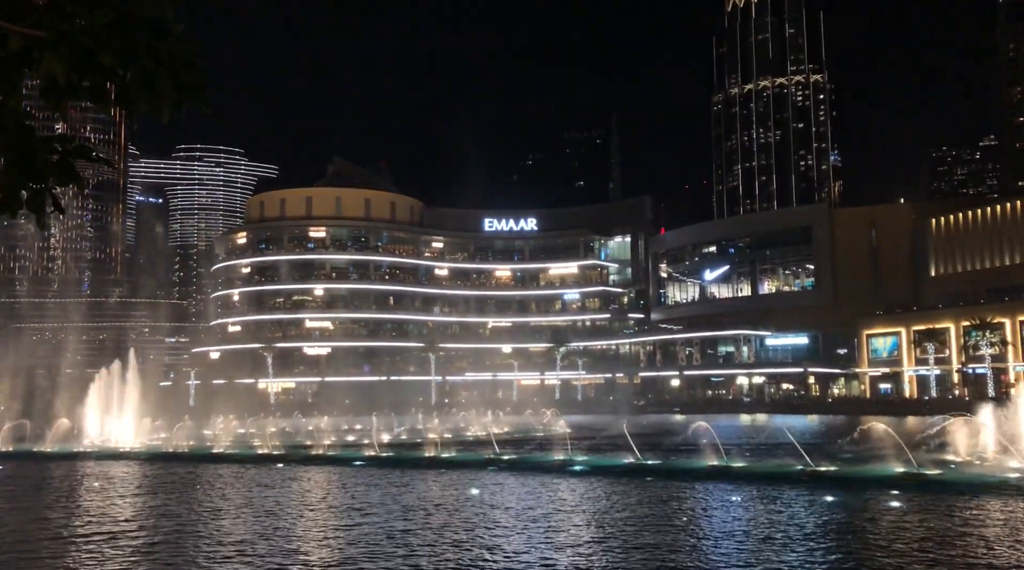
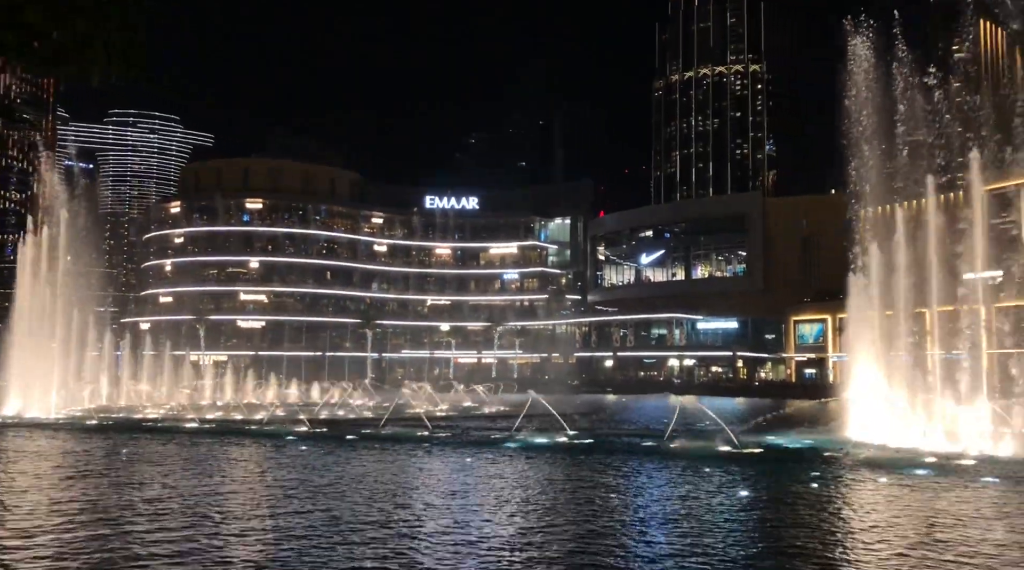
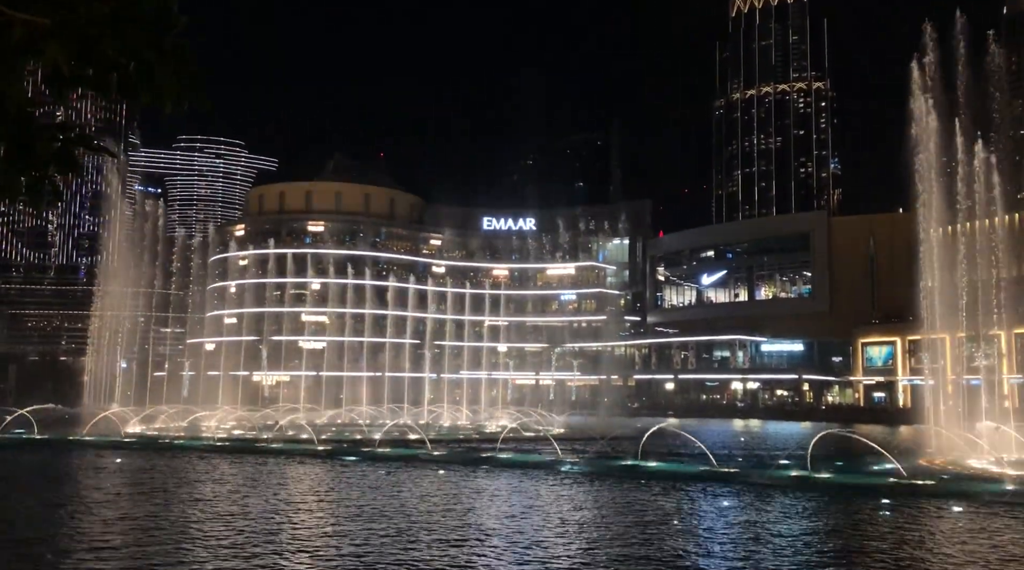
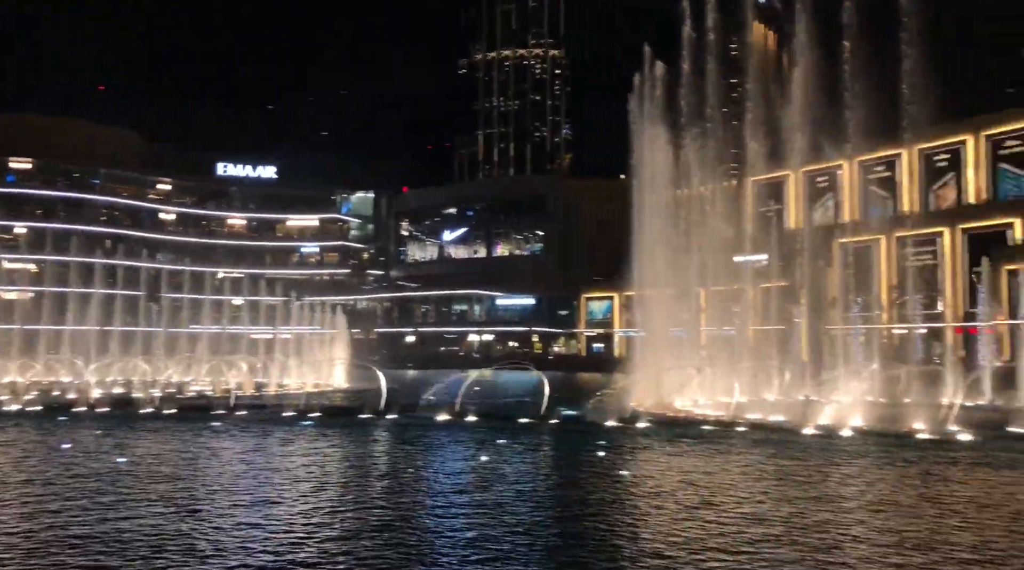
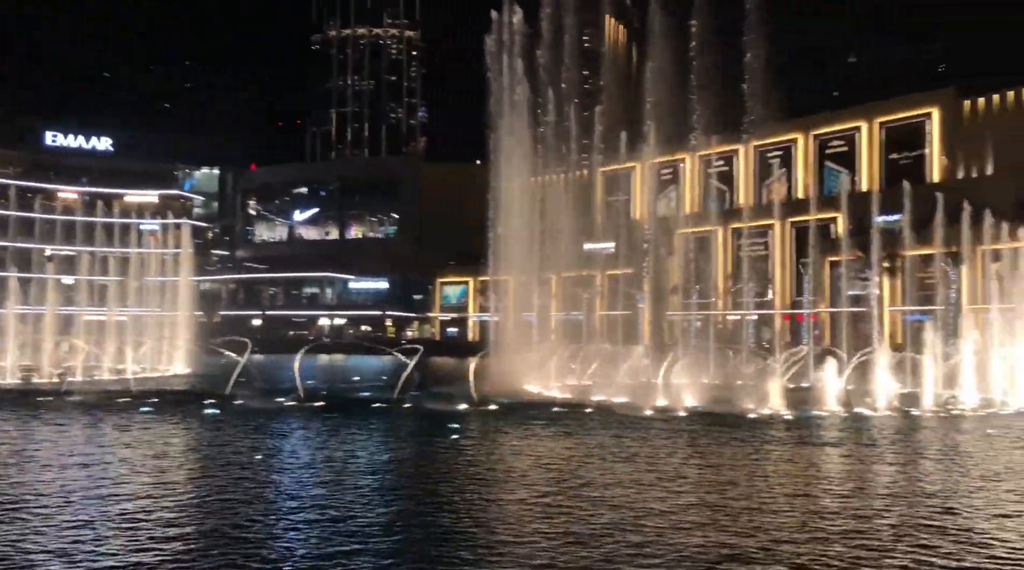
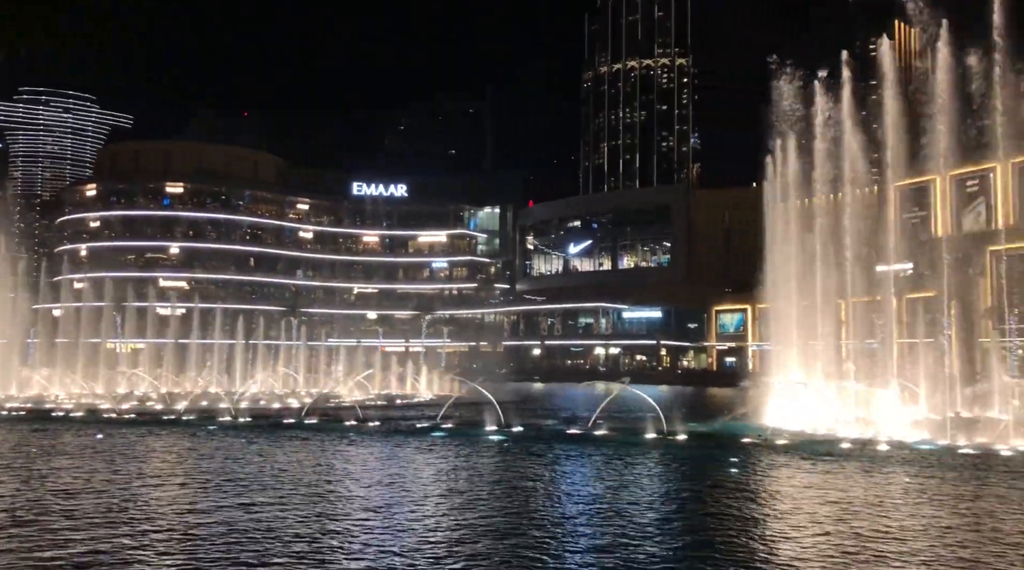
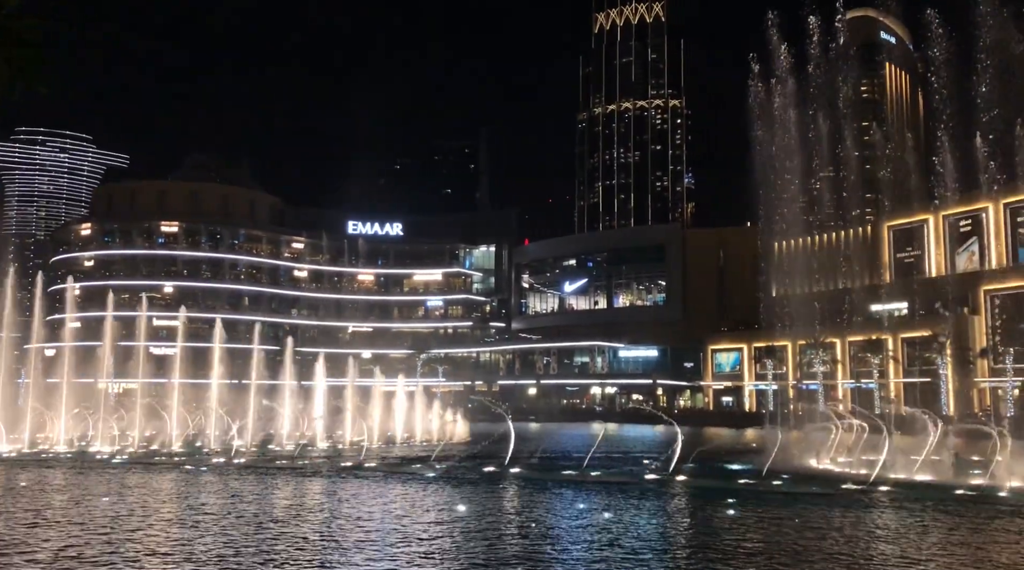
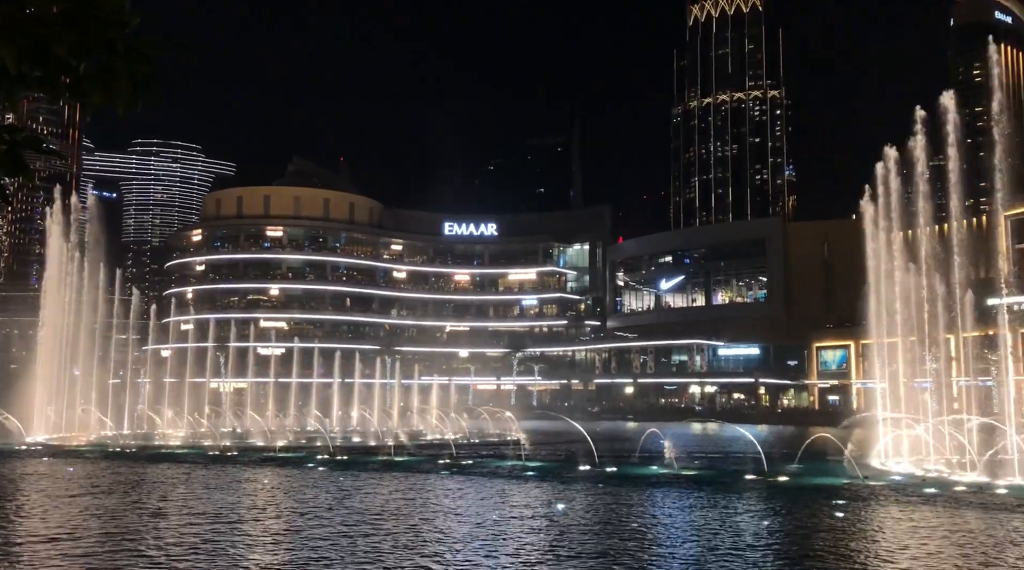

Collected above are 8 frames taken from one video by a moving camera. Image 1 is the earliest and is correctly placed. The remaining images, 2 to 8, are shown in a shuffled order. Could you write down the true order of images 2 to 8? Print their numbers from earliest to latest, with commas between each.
8, 7, 3, 2, 6, 4, 5
